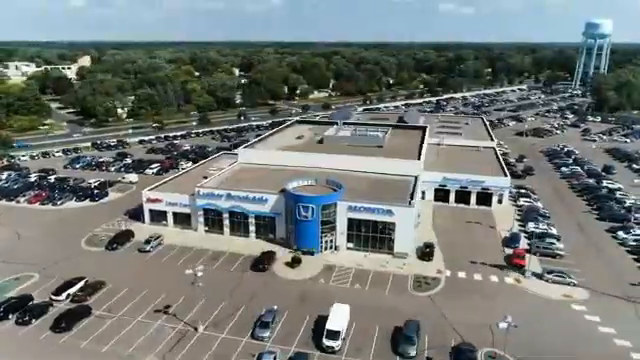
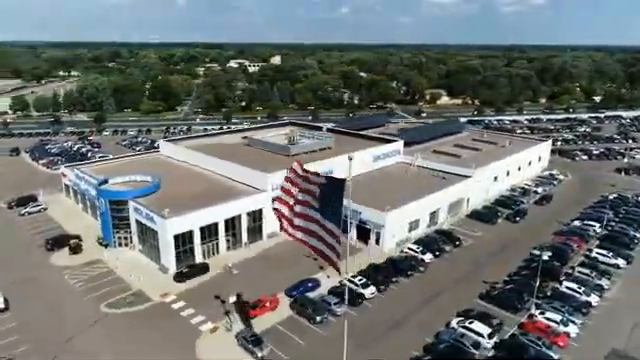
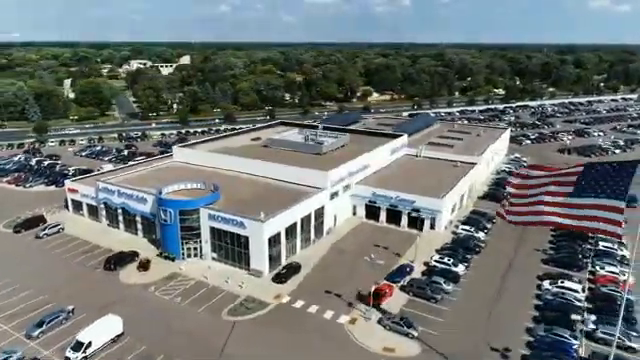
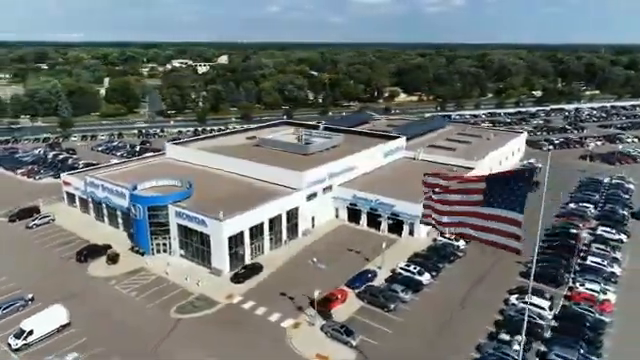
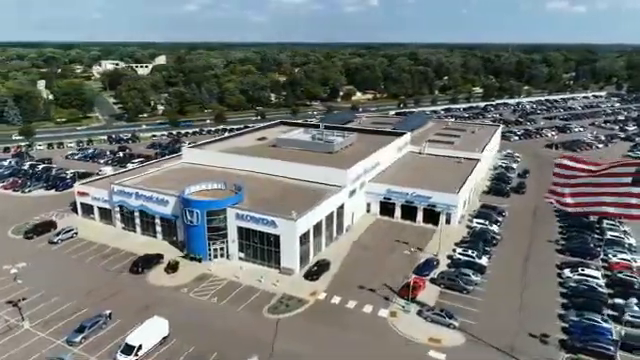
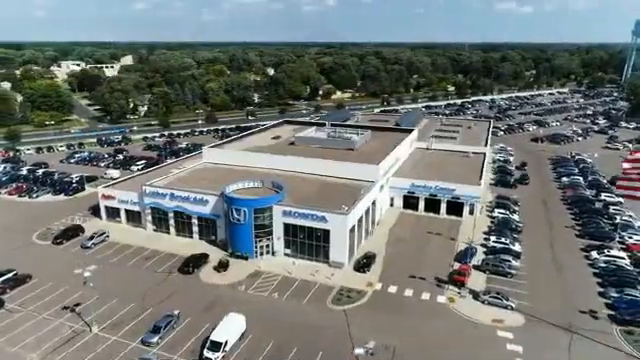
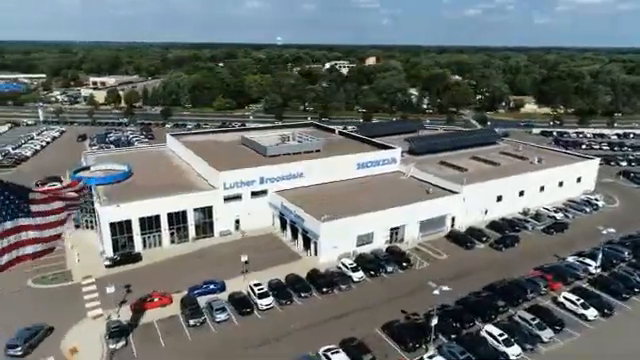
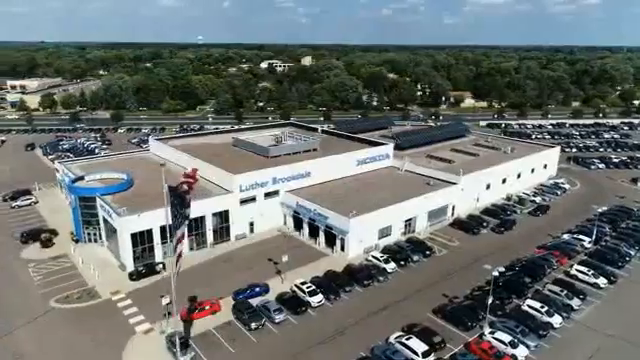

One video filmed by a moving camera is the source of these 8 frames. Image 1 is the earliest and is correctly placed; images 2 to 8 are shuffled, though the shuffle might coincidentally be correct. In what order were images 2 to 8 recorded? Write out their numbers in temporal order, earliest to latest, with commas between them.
6, 5, 3, 4, 2, 8, 7
